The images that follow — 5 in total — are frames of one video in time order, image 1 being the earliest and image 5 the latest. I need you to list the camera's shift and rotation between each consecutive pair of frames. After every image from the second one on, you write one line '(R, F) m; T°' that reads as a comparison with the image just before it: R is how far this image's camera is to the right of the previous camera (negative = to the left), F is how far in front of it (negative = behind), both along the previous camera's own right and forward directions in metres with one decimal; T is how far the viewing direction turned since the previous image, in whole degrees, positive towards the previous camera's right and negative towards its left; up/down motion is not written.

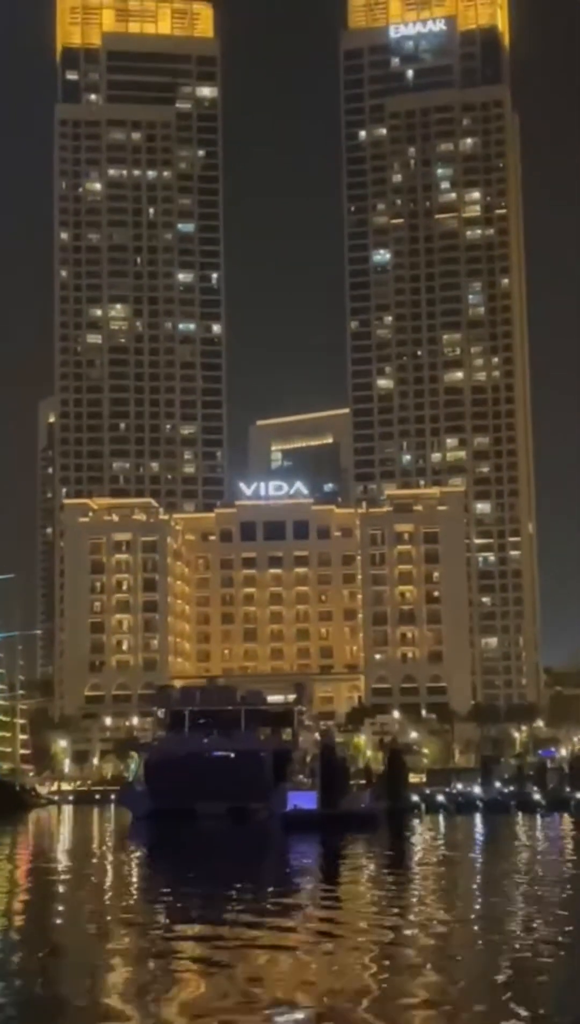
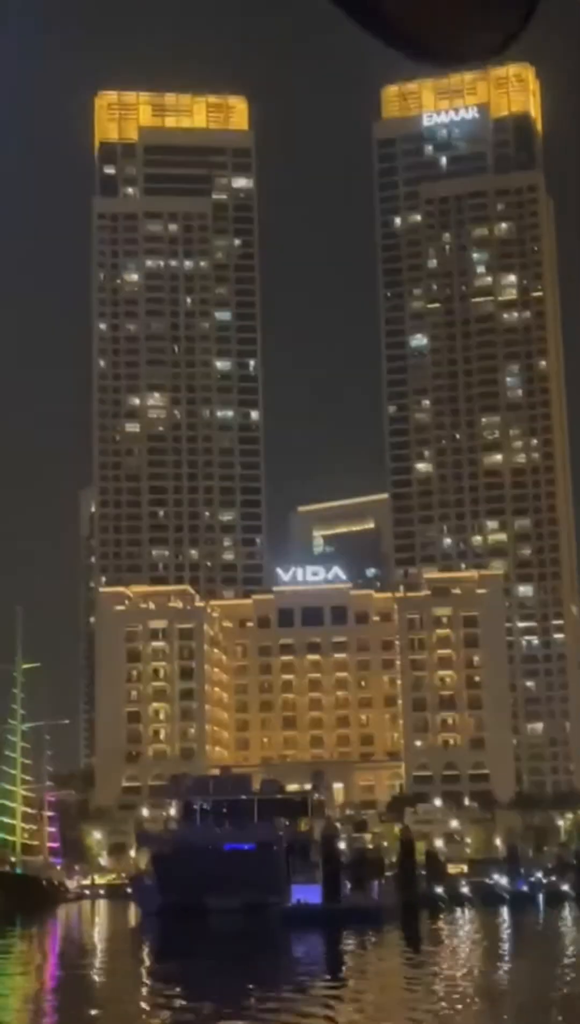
(+1.0, +1.0) m; -2°
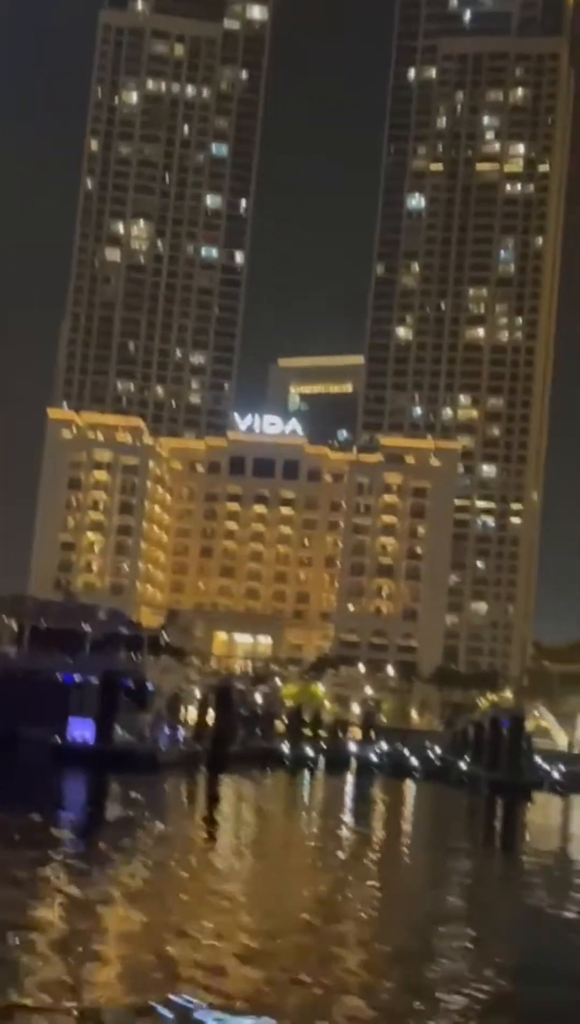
(+3.2, +3.3) m; +1°
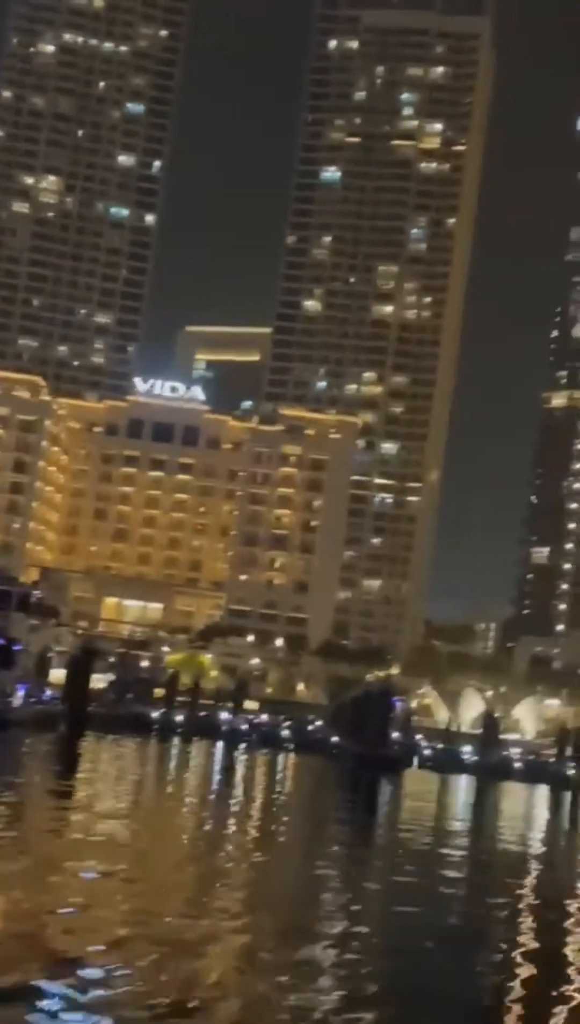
(+0.6, +1.1) m; +4°
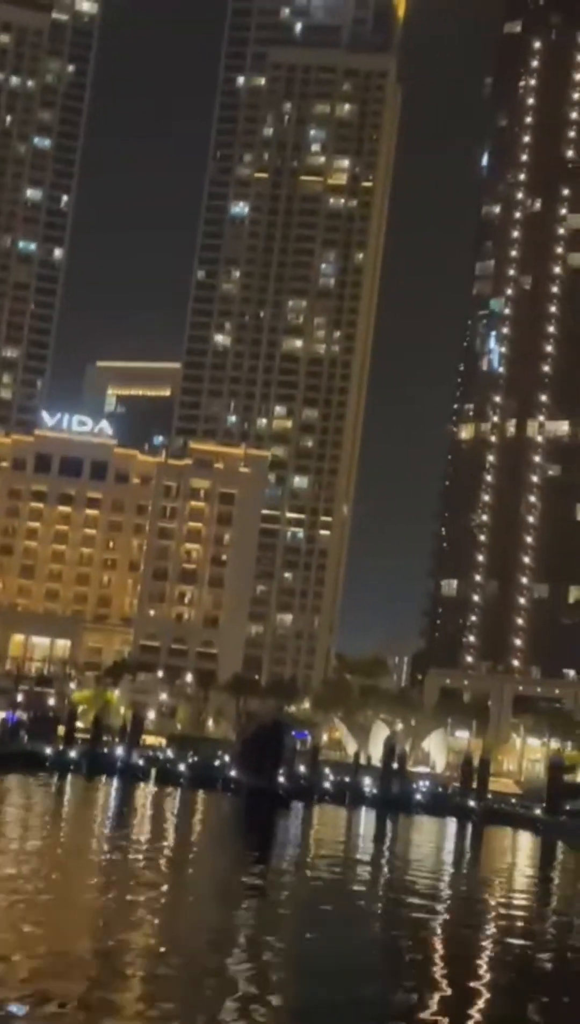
(+0.5, +0.6) m; +3°
